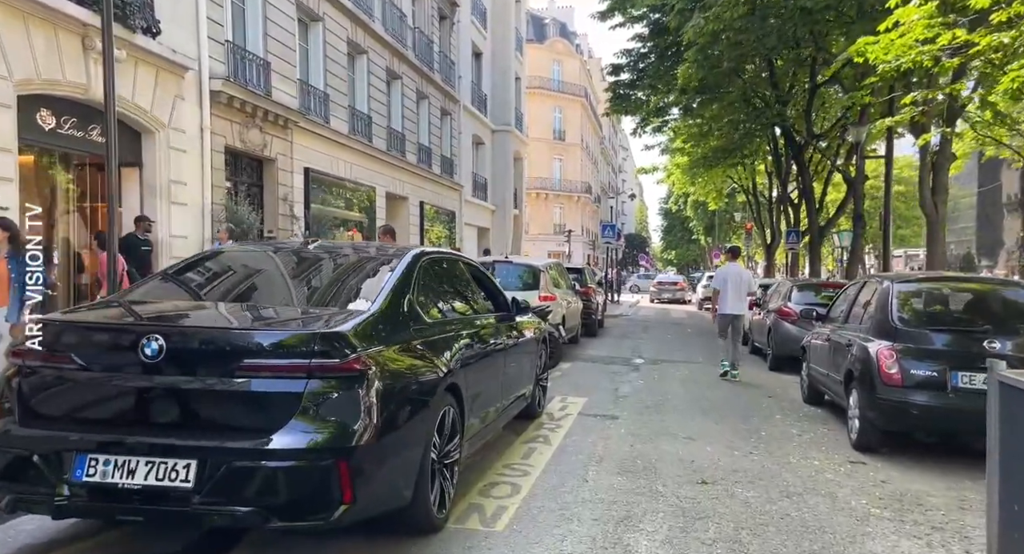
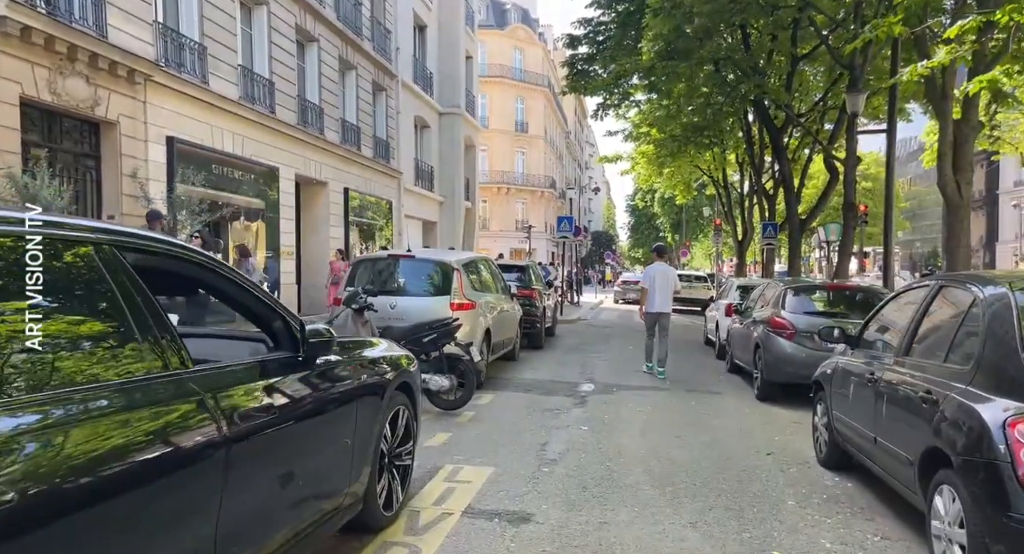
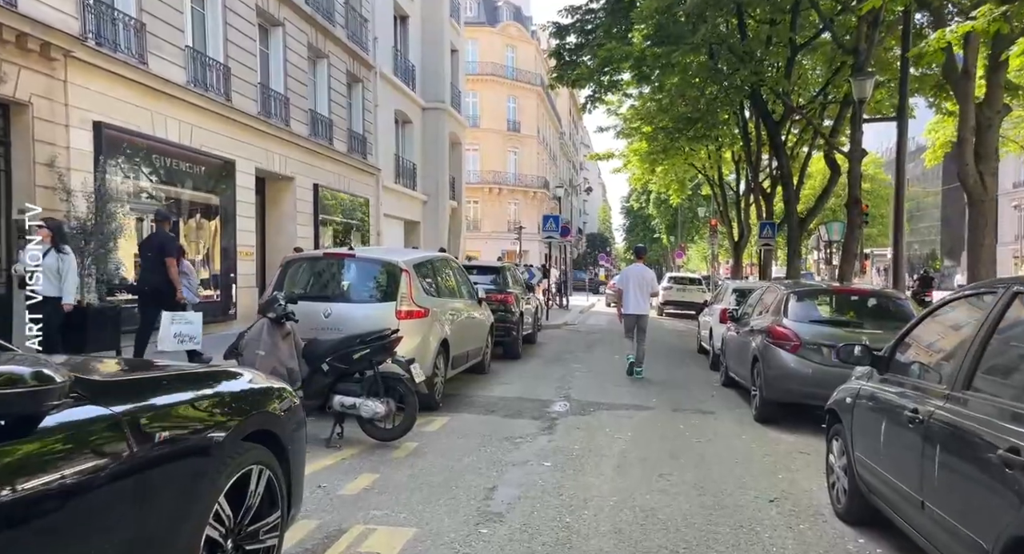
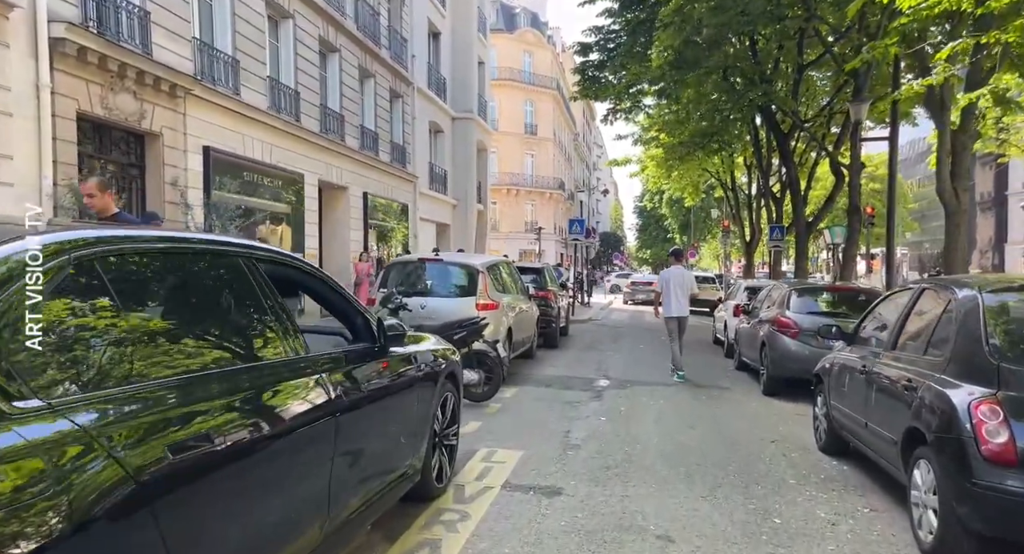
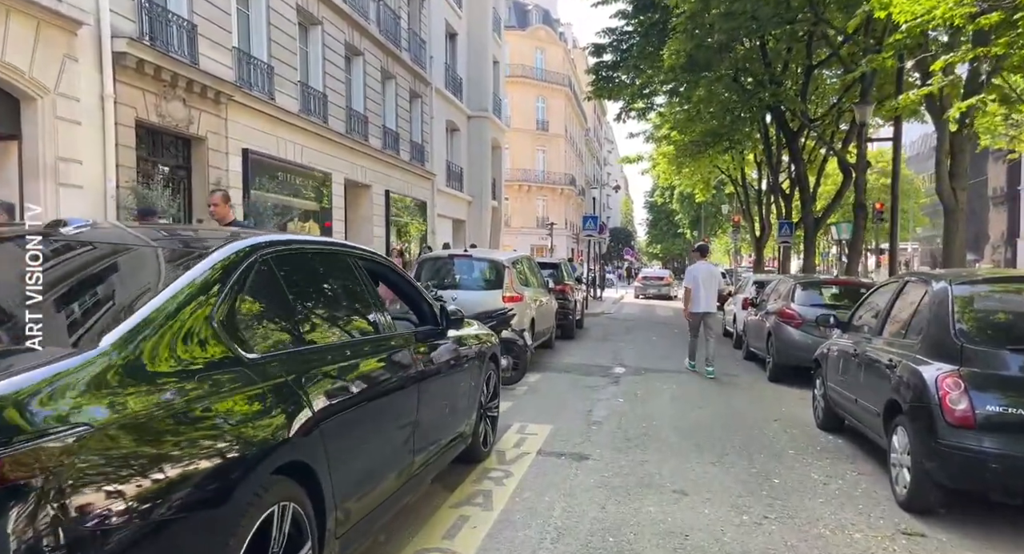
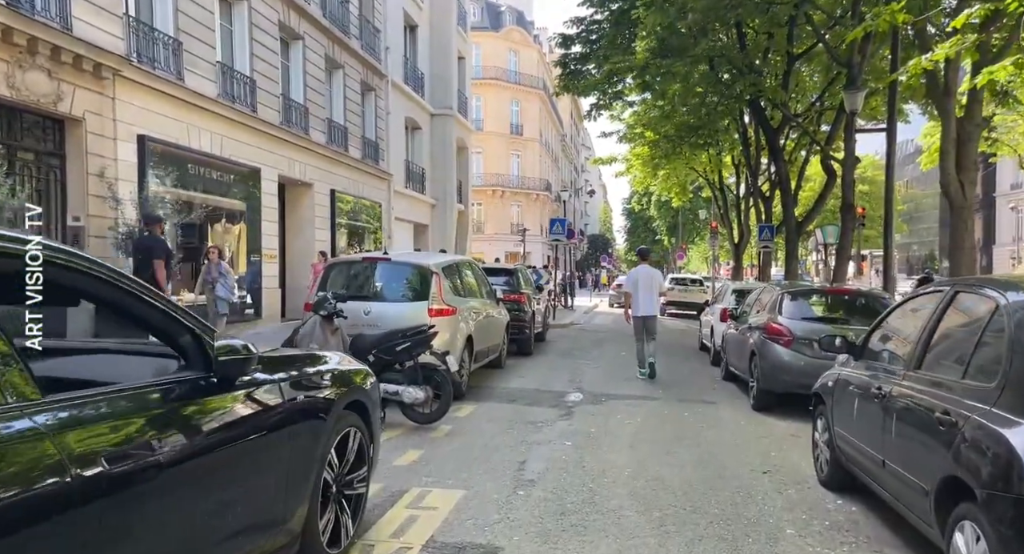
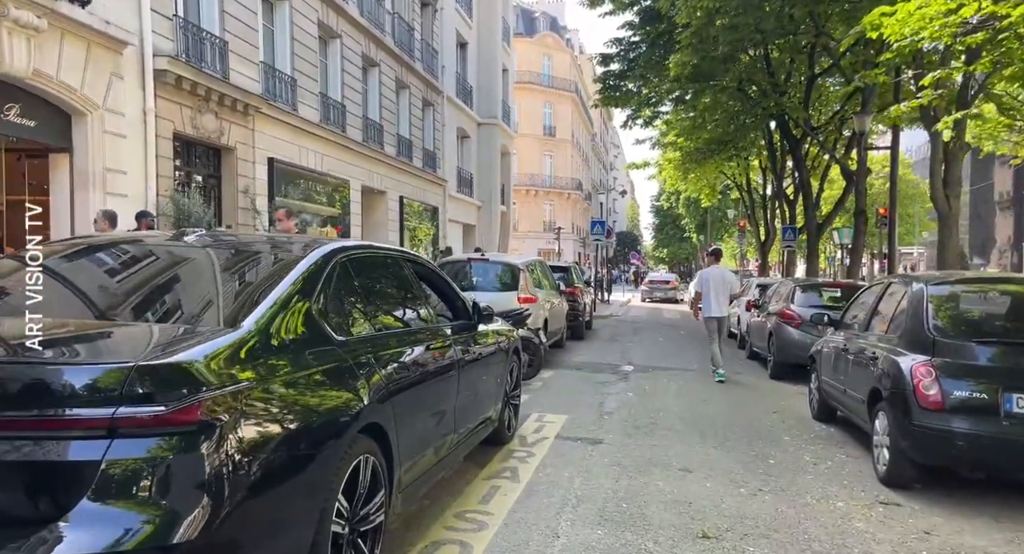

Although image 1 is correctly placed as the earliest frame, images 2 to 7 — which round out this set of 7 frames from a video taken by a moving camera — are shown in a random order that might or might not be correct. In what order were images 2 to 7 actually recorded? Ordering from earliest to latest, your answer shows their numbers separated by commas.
7, 5, 4, 2, 6, 3
